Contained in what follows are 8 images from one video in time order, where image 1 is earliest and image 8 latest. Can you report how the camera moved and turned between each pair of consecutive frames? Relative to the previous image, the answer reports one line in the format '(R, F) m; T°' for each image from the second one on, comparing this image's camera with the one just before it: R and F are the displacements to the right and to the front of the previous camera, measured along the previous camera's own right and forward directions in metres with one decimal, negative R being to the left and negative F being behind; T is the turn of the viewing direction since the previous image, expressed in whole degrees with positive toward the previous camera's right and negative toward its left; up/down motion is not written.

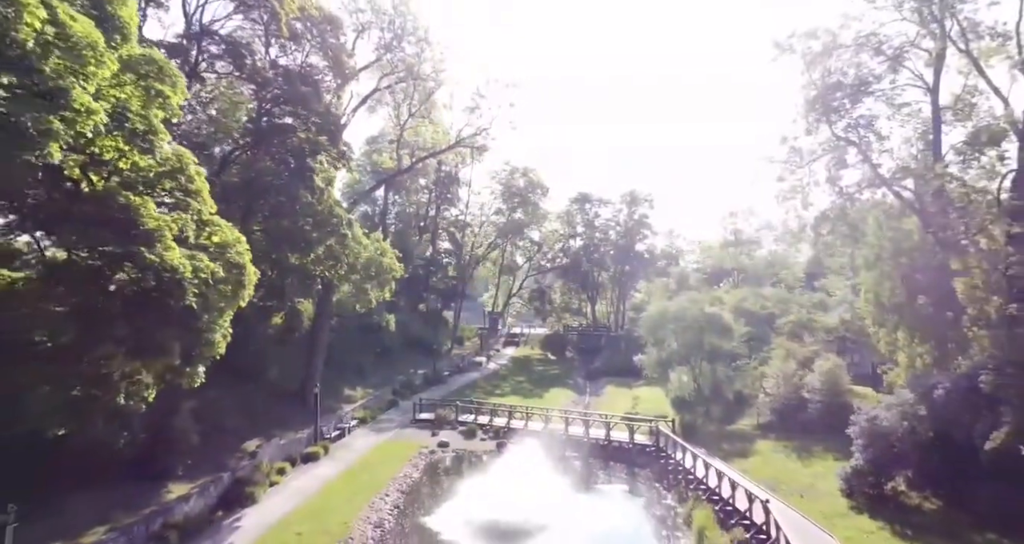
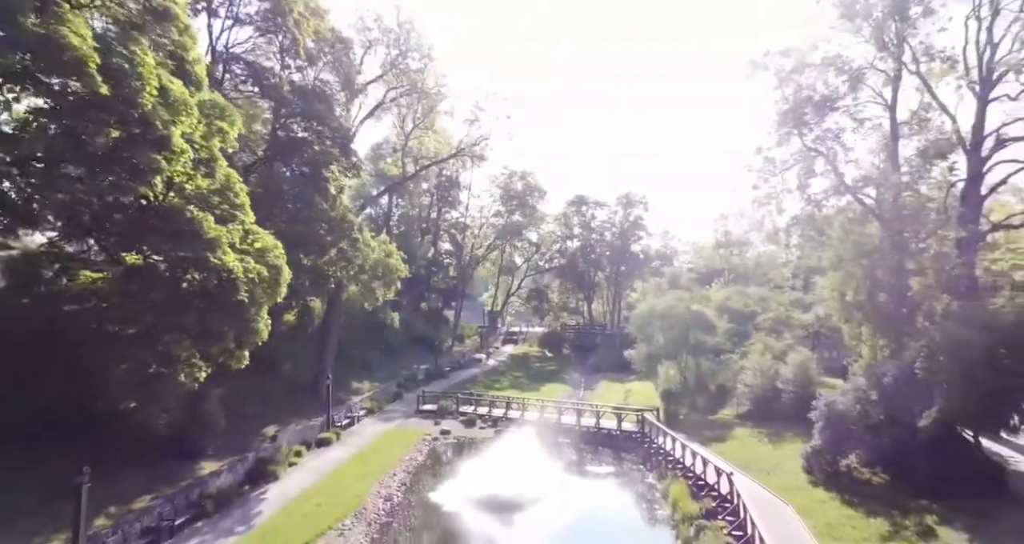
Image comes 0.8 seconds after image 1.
(+0.1, -1.8) m; 0°
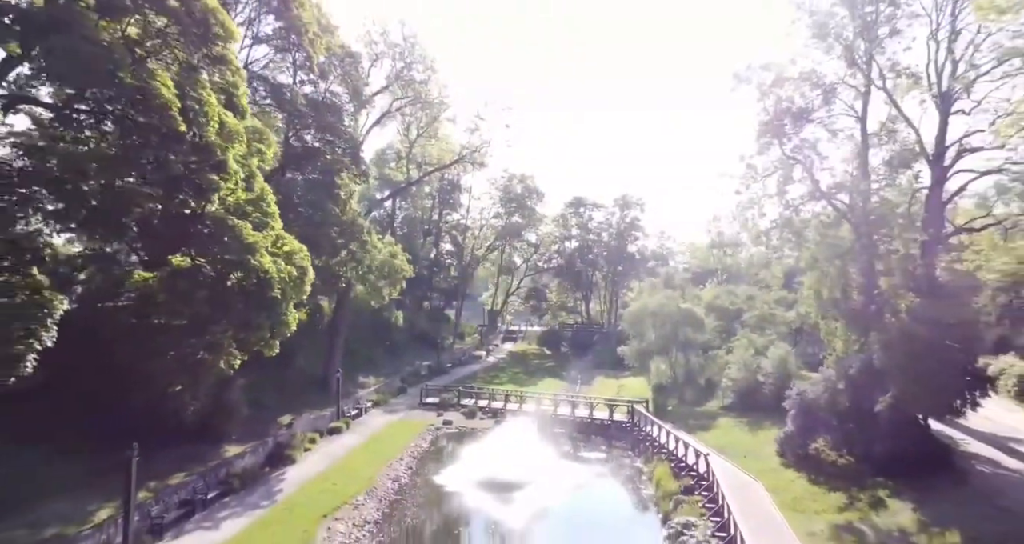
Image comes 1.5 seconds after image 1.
(+0.1, -1.6) m; 0°
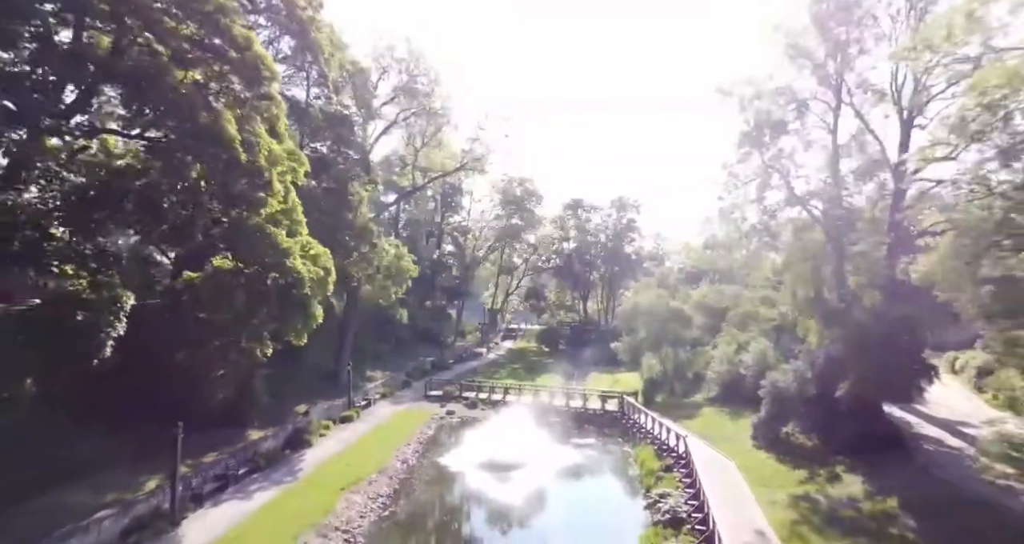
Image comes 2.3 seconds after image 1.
(+0.1, -1.8) m; 0°
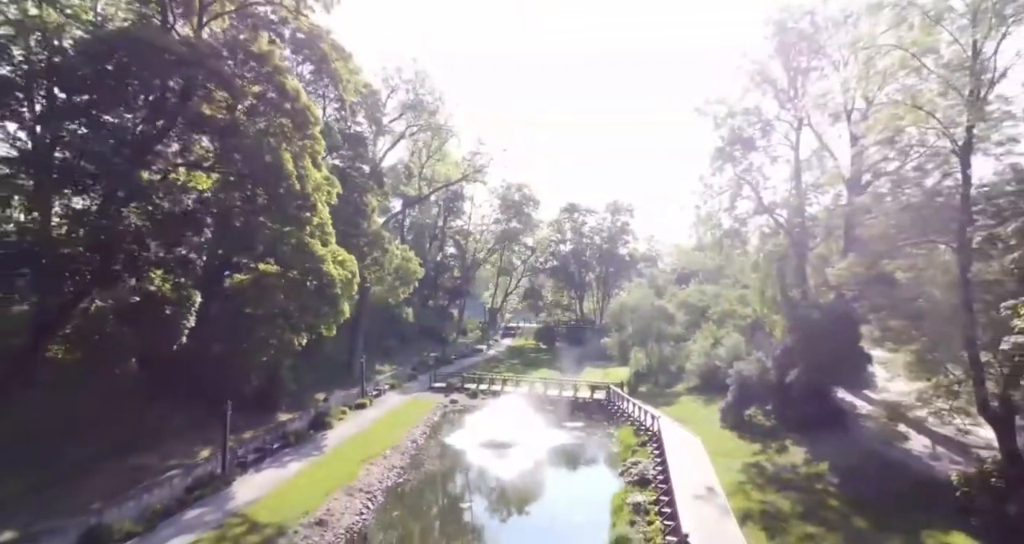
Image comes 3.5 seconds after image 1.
(+0.2, -2.8) m; 0°
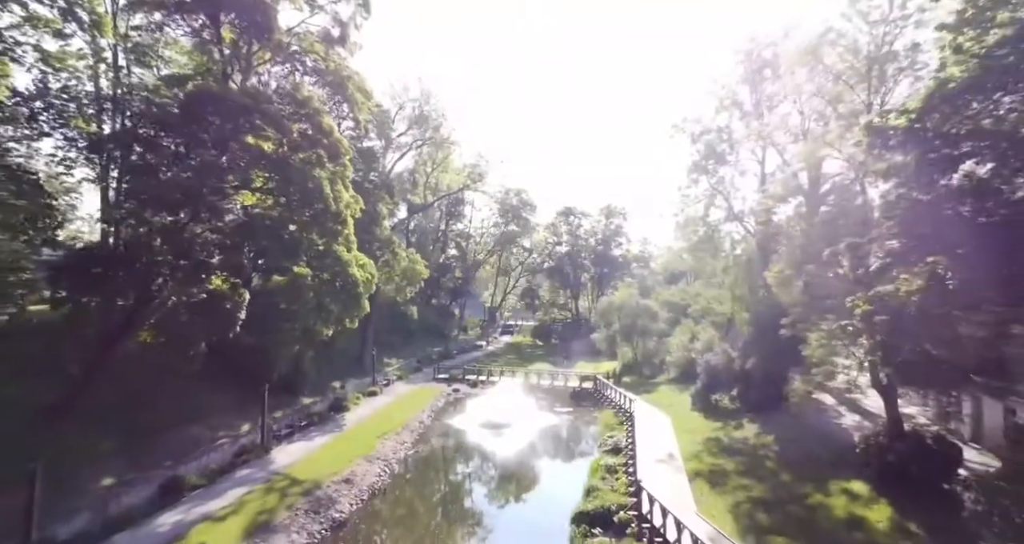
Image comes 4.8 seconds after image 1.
(+0.2, -3.1) m; 0°
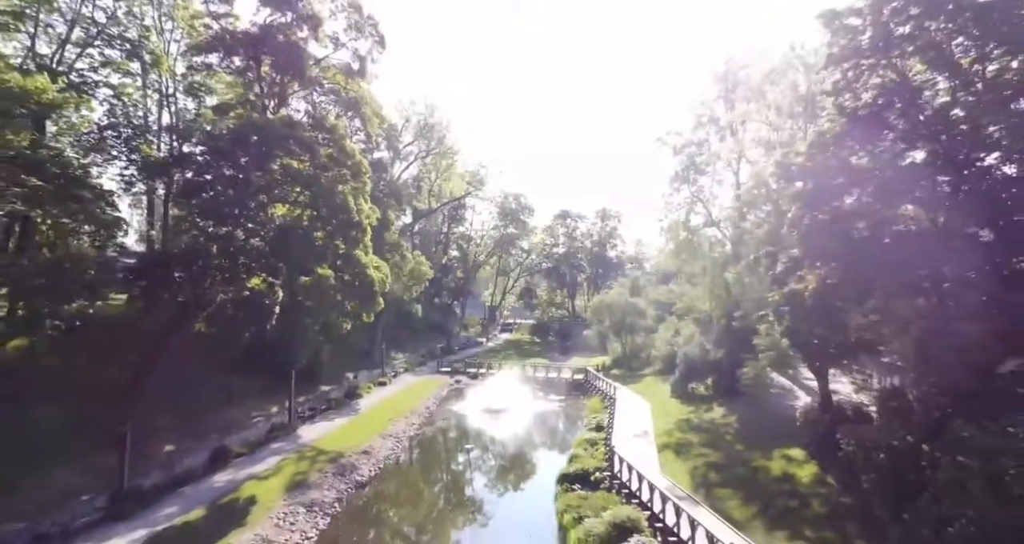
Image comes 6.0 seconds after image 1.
(+0.2, -2.9) m; 0°
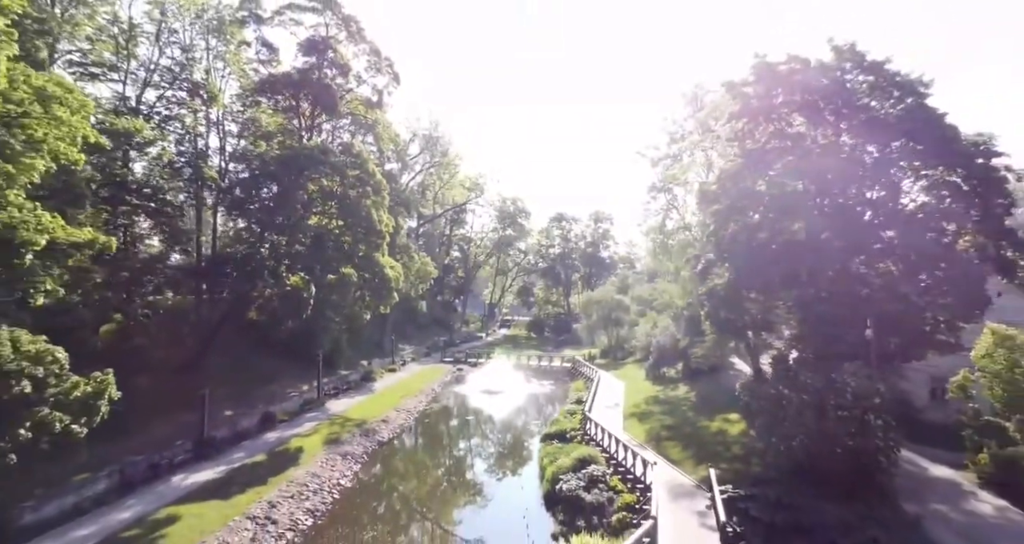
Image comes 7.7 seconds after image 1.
(+0.3, -4.2) m; 0°
